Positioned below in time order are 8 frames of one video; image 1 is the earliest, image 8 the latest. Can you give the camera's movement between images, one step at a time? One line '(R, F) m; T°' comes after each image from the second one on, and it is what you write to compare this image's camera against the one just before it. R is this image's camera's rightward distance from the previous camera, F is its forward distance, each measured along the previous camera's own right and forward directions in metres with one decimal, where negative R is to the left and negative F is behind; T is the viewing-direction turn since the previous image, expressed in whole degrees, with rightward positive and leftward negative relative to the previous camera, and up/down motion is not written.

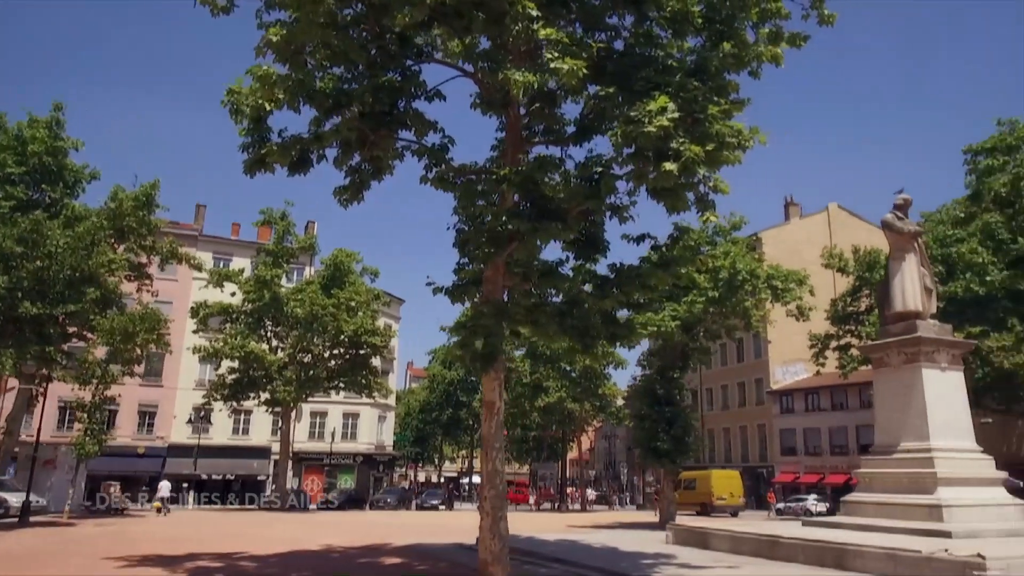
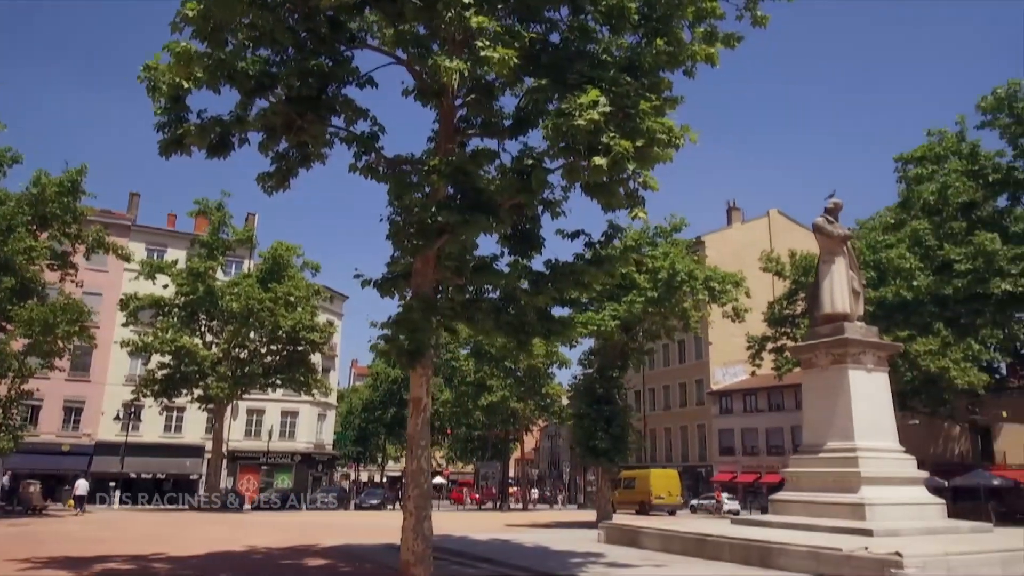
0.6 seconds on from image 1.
(+0.3, +0.3) m; +4°
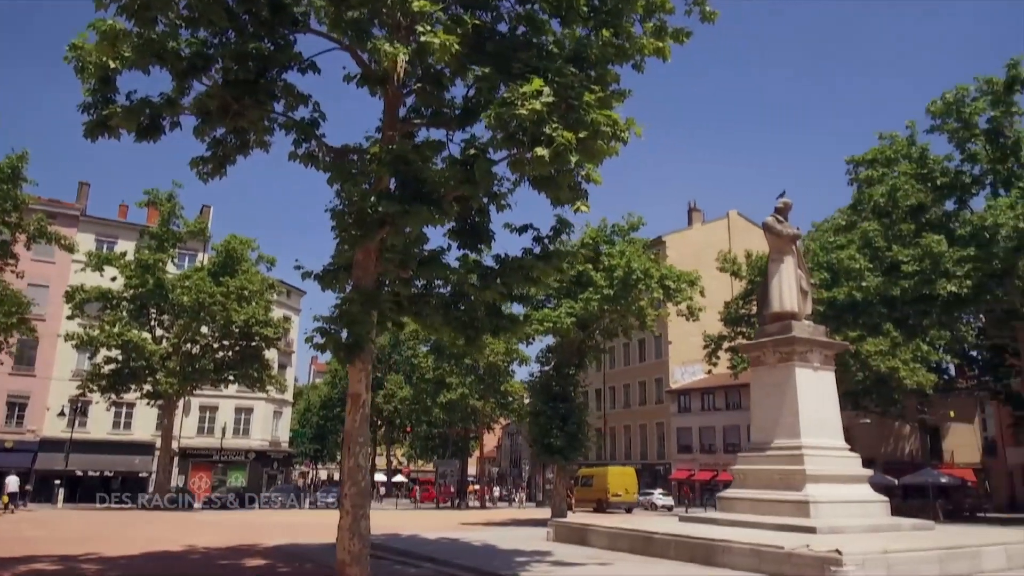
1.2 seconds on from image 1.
(+0.4, +0.3) m; +3°
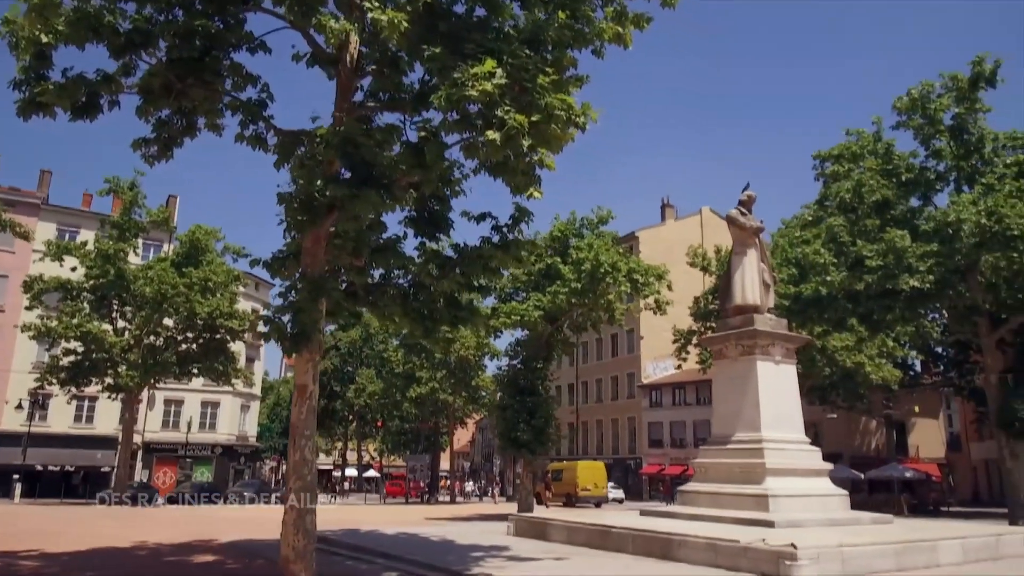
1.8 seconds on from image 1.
(+0.4, +0.3) m; +2°
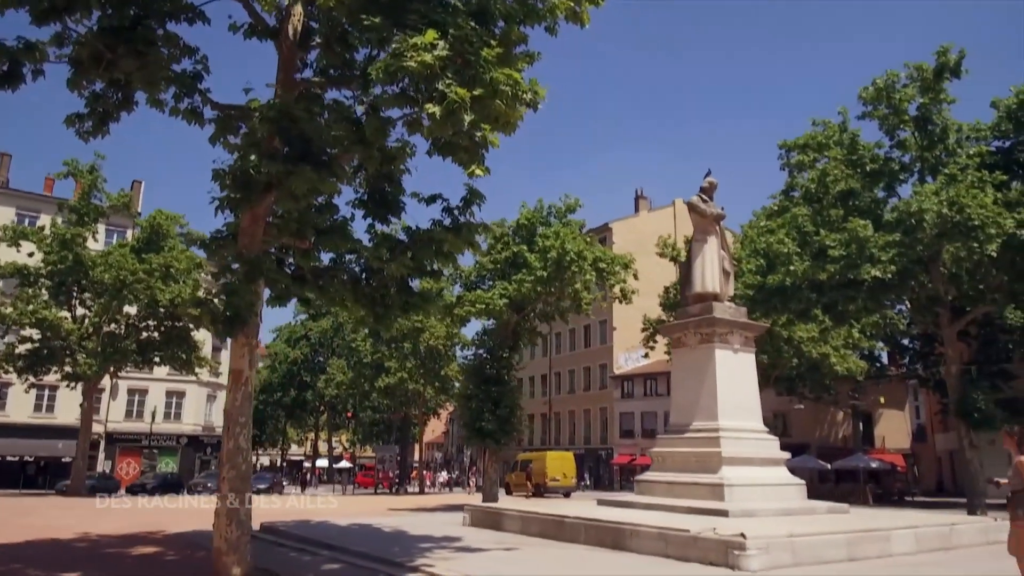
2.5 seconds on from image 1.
(+0.5, +0.4) m; +2°
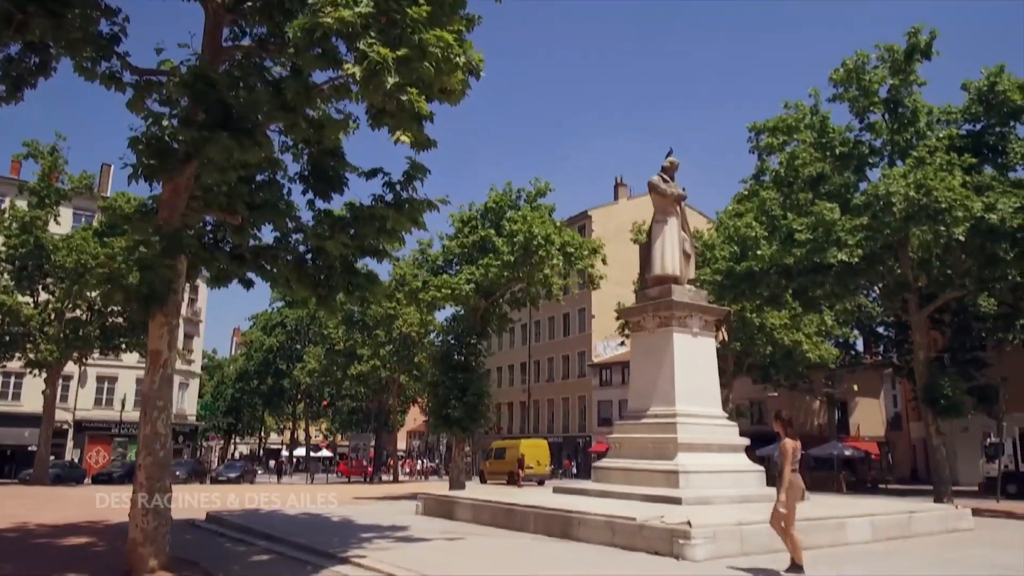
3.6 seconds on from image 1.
(+0.7, +0.6) m; +1°
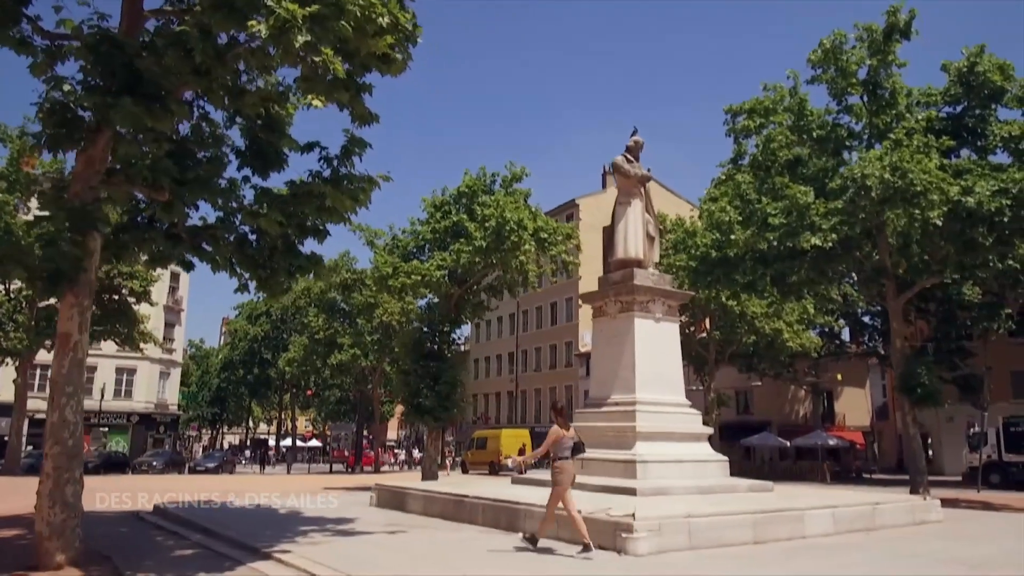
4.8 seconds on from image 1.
(+0.8, +0.6) m; 0°
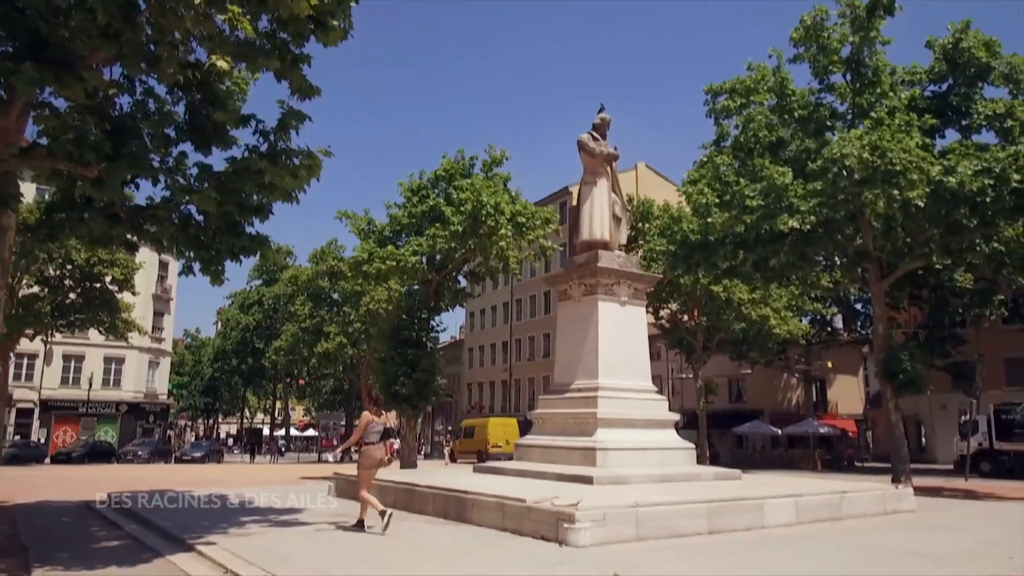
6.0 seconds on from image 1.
(+0.9, +0.6) m; 0°
